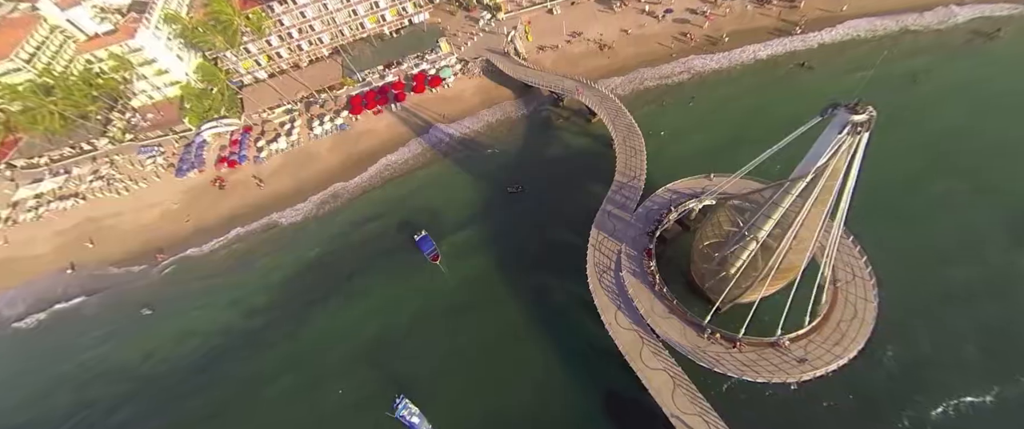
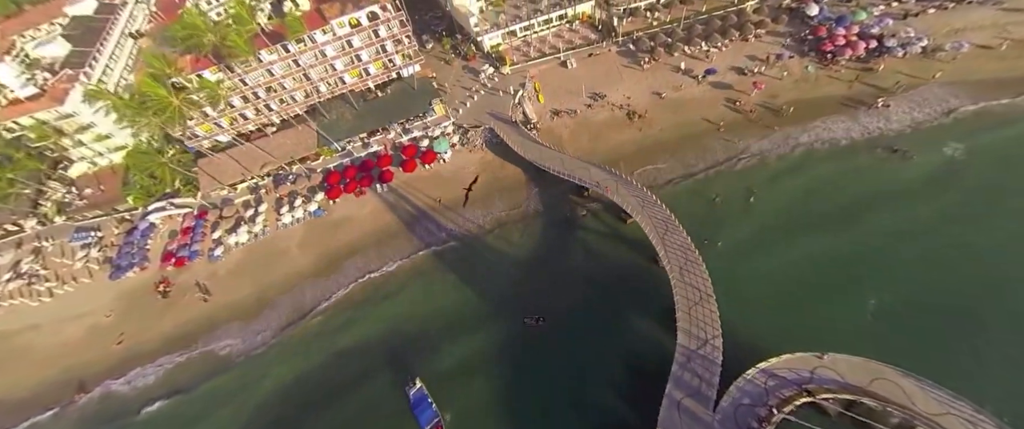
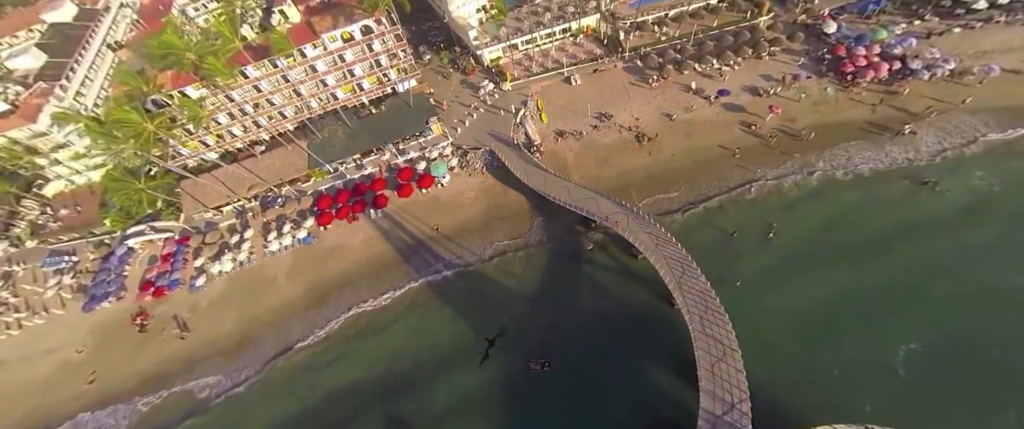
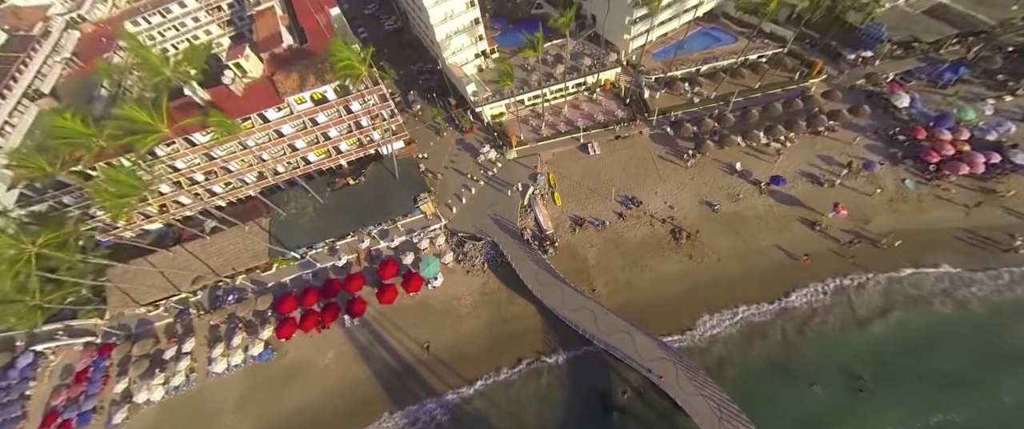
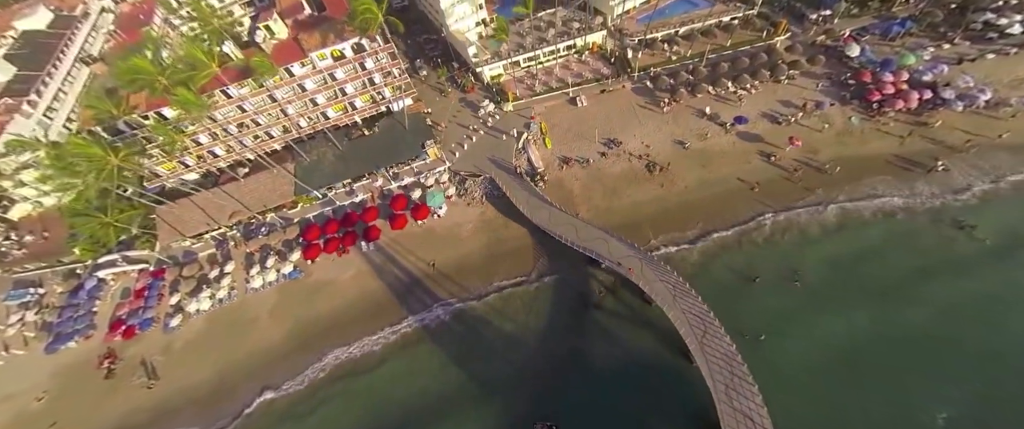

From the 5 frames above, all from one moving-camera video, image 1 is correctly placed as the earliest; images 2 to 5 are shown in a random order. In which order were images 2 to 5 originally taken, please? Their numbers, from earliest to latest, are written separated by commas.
2, 3, 5, 4
